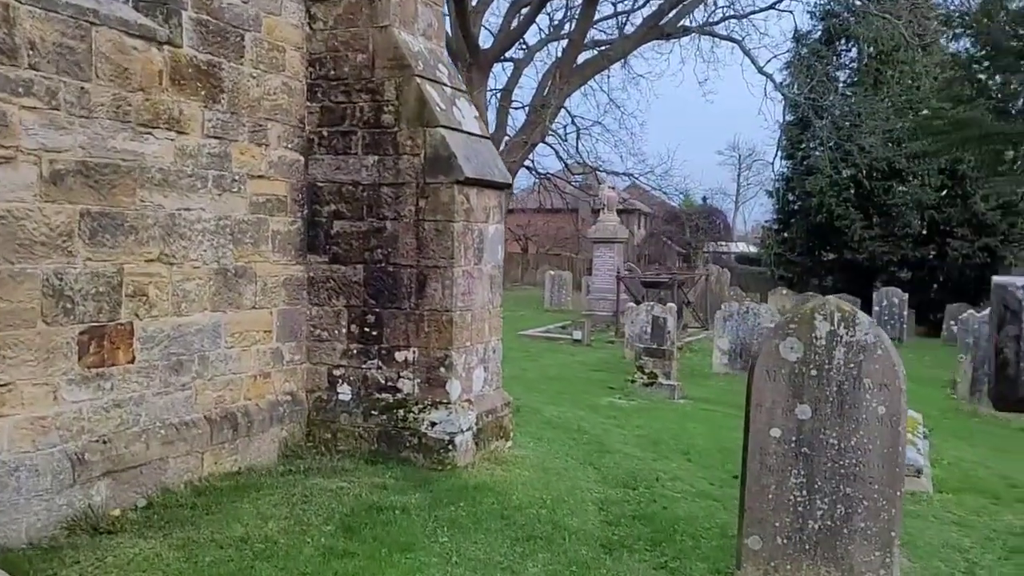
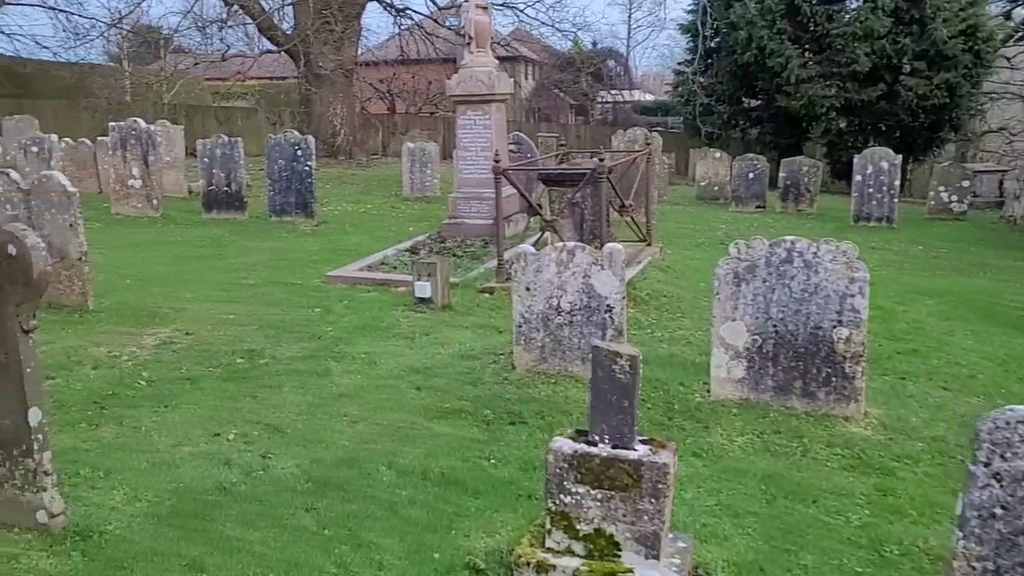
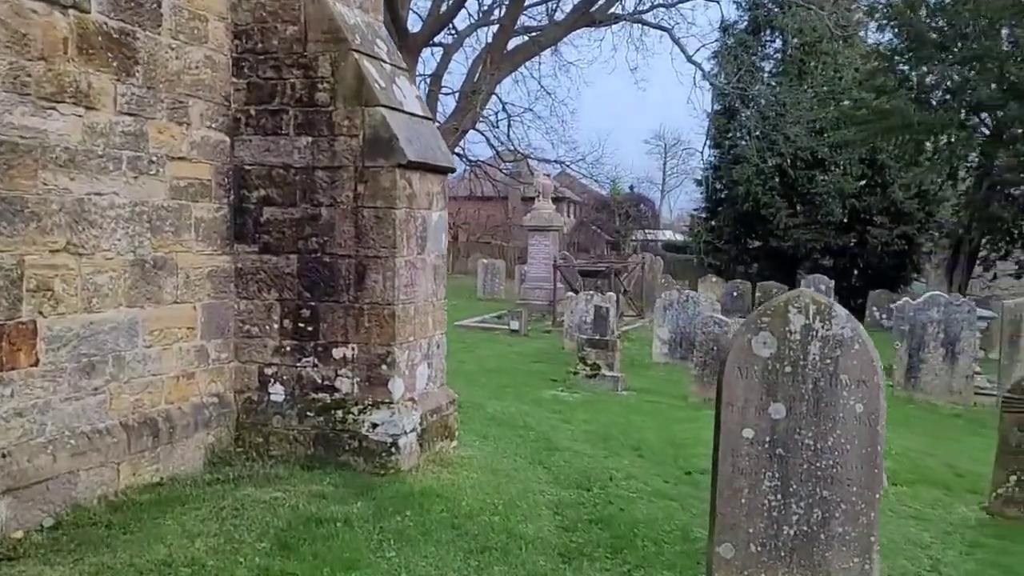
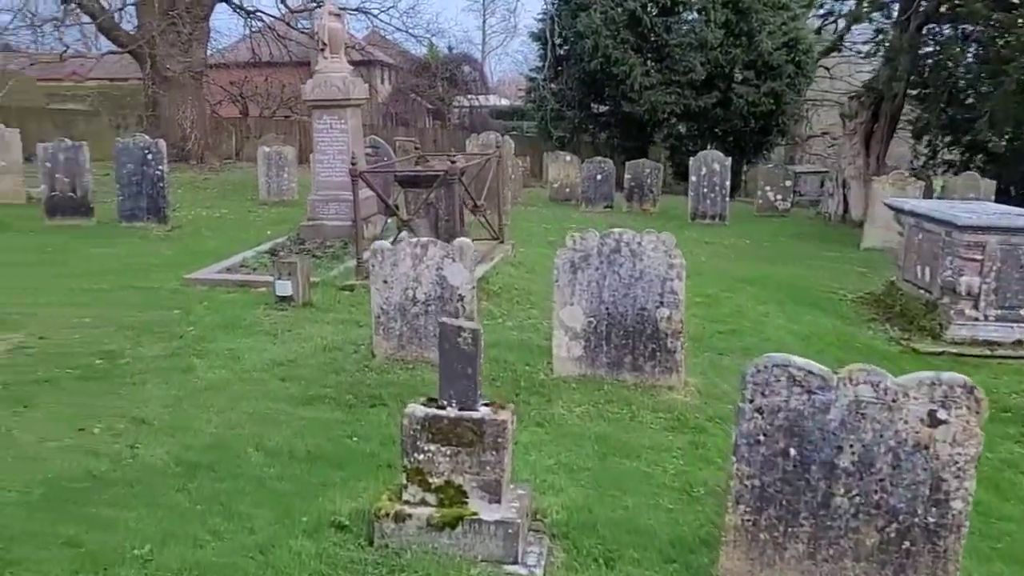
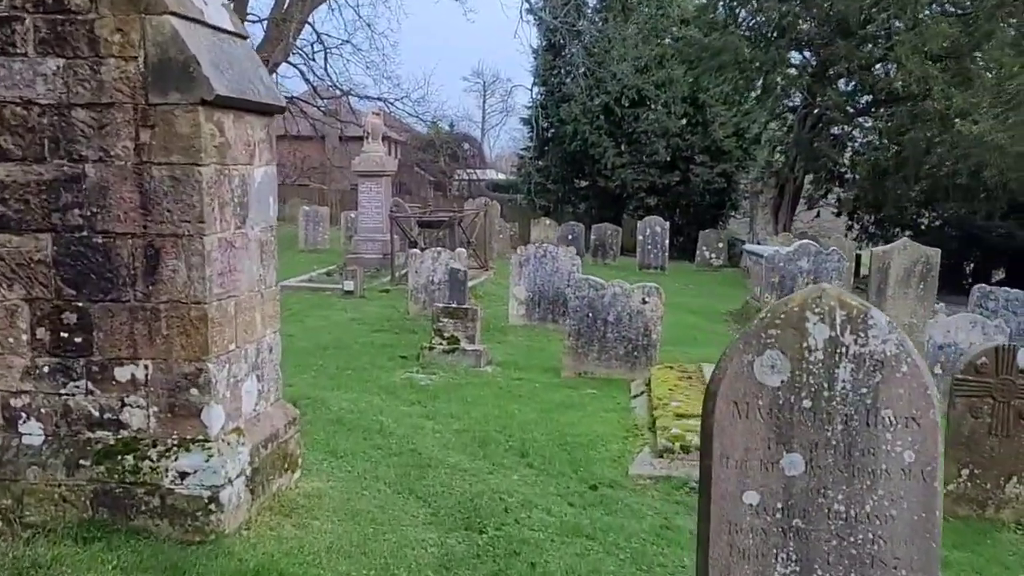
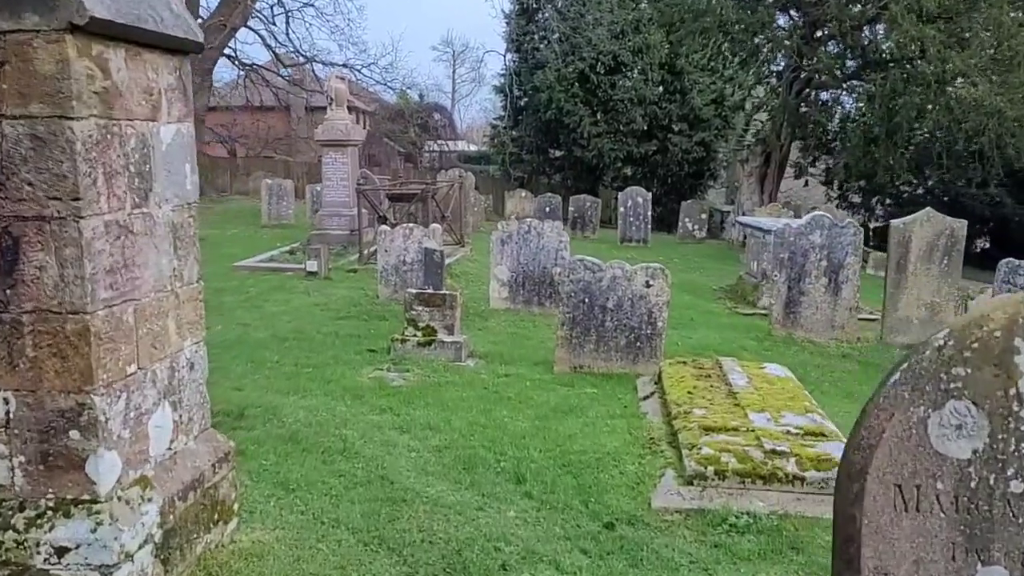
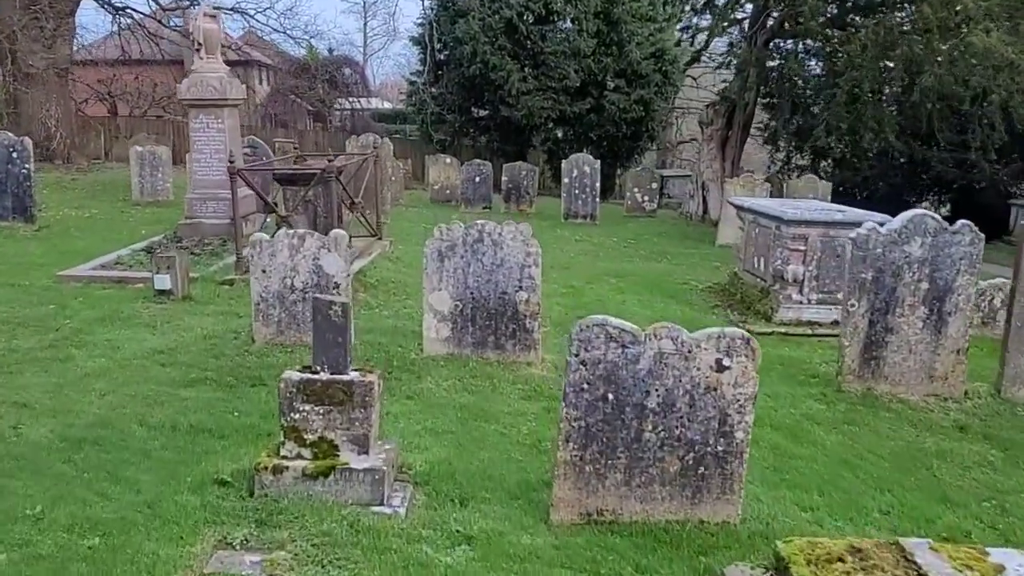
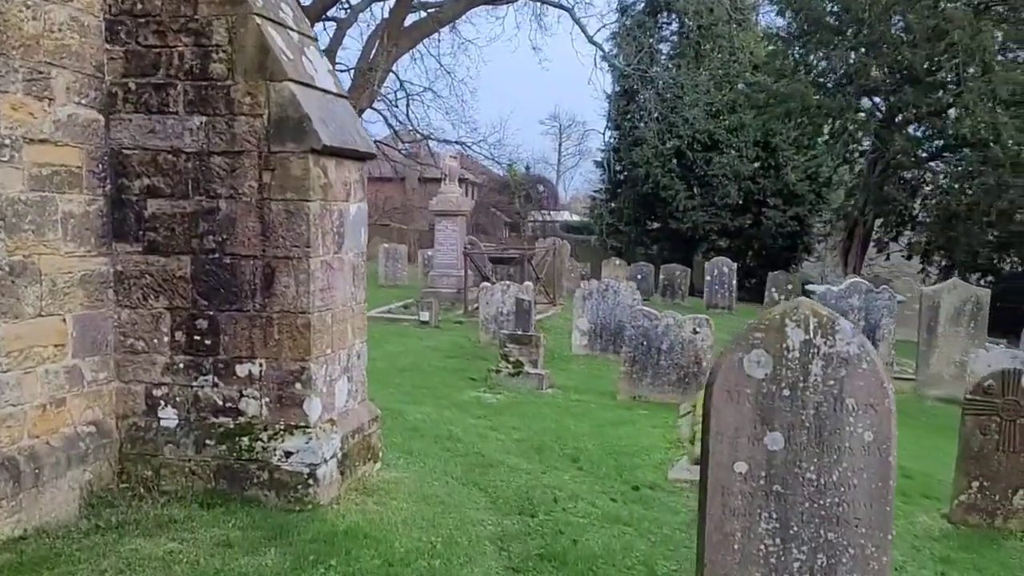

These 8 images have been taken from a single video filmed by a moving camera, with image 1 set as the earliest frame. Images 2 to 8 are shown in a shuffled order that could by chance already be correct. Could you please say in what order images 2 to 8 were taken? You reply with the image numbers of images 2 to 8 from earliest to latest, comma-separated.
3, 8, 5, 6, 7, 4, 2
